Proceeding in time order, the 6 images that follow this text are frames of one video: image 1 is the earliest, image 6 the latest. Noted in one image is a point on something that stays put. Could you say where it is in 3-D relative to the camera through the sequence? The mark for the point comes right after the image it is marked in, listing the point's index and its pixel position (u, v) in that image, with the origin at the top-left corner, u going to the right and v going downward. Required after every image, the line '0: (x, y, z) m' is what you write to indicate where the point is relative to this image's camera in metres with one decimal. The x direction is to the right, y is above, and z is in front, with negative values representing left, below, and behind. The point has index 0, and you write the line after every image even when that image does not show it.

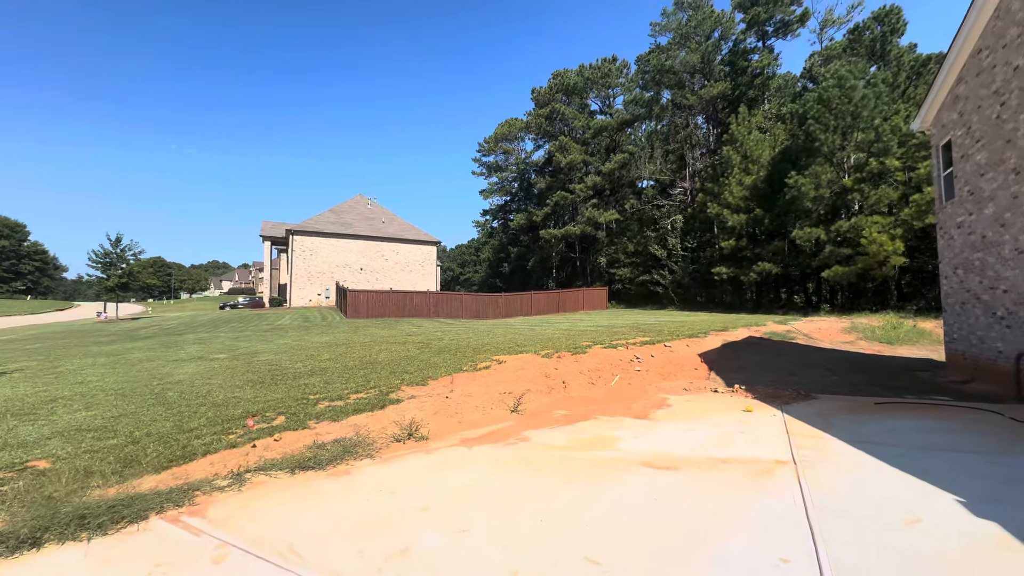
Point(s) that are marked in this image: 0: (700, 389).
0: (+3.5, -1.9, +8.5) m
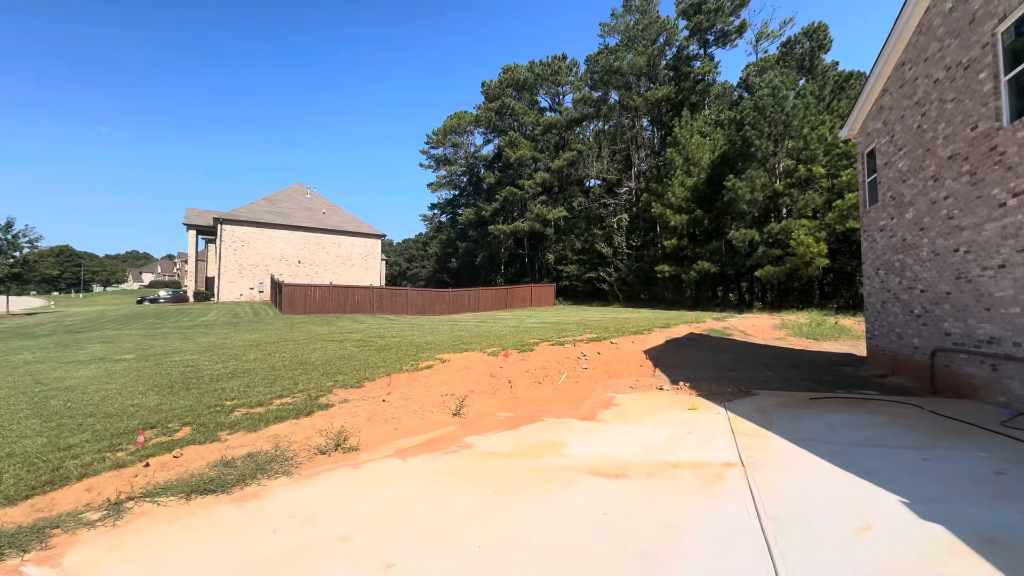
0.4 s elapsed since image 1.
0: (+2.5, -1.8, +8.4) m
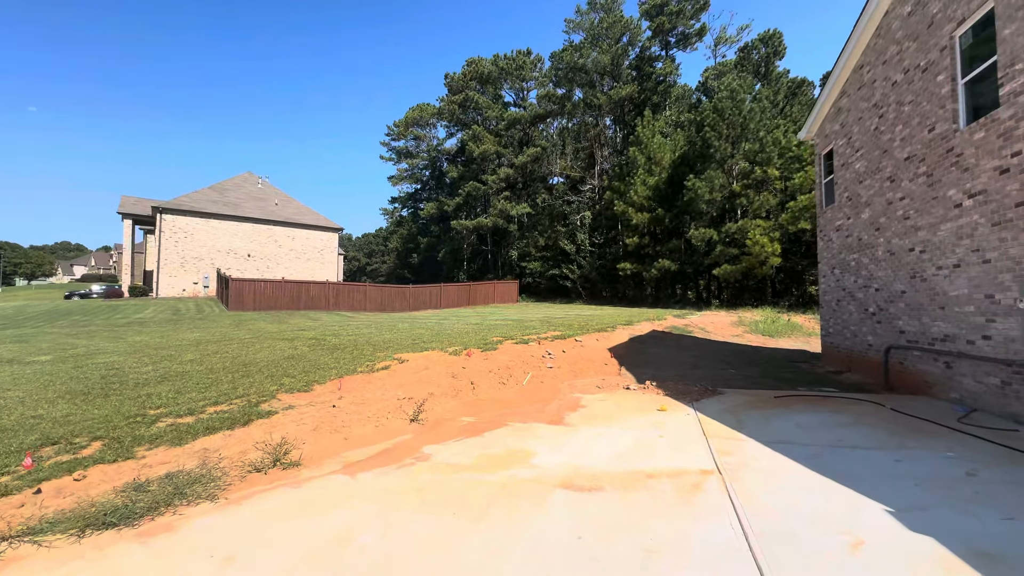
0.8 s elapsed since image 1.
0: (+1.8, -1.8, +8.2) m
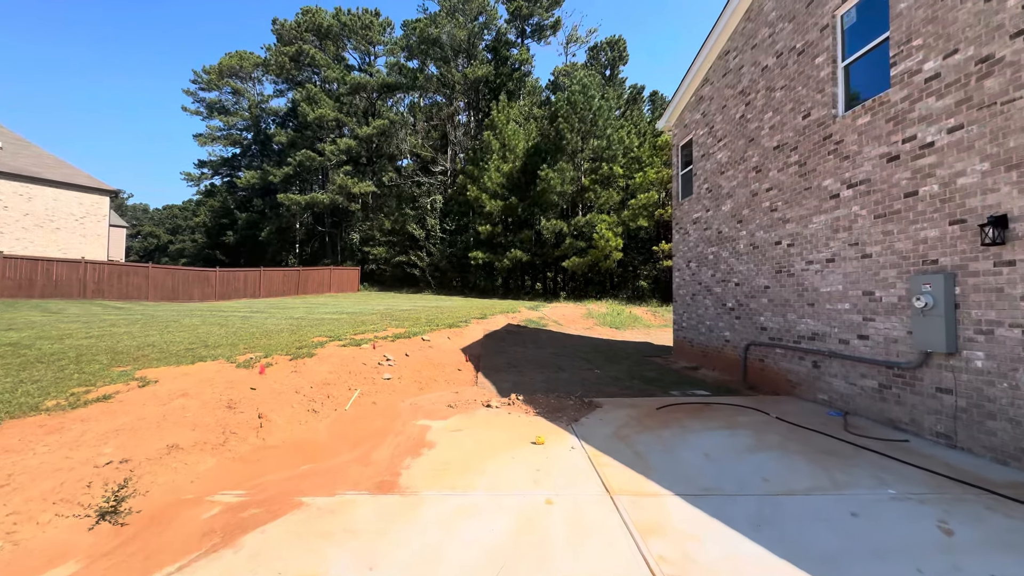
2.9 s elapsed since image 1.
0: (-0.6, -1.6, +6.3) m
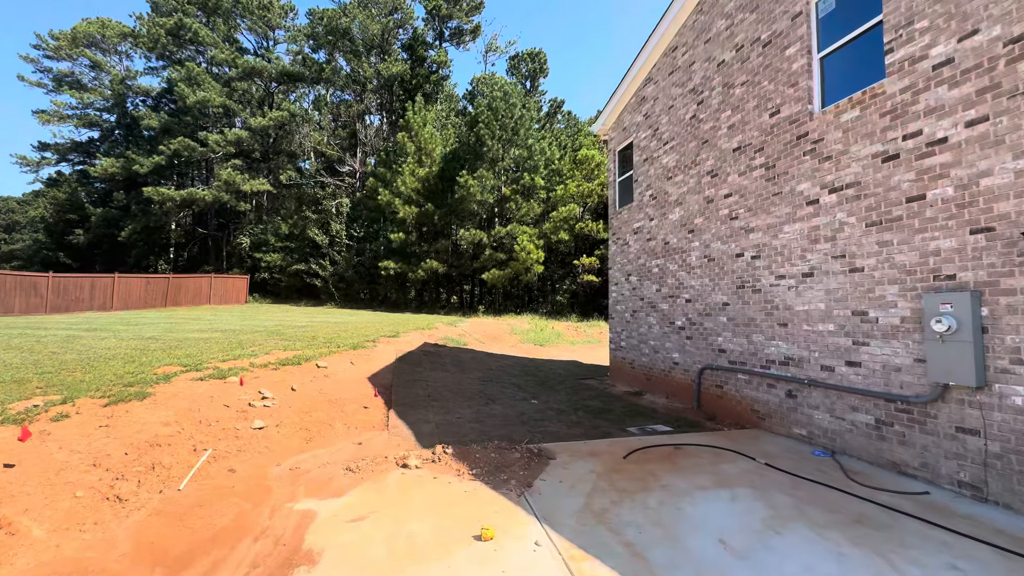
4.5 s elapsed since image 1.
0: (-1.4, -1.8, +4.6) m
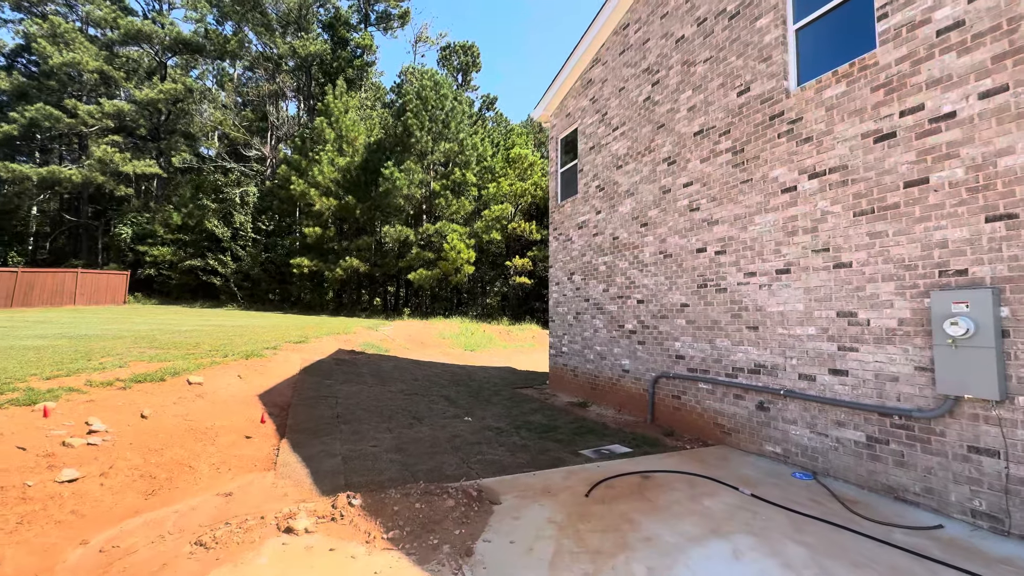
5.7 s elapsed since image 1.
0: (-1.8, -1.7, +3.2) m
